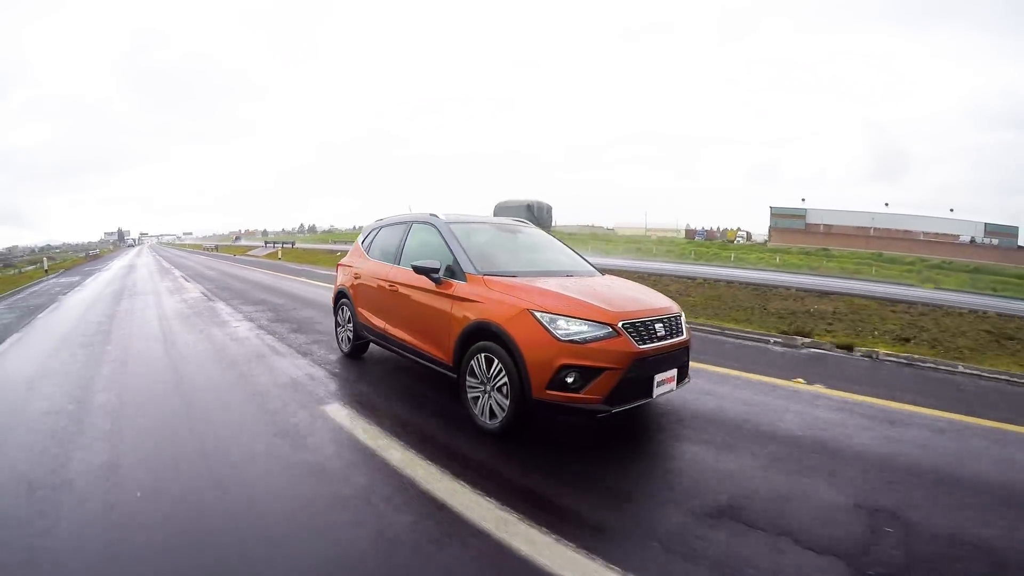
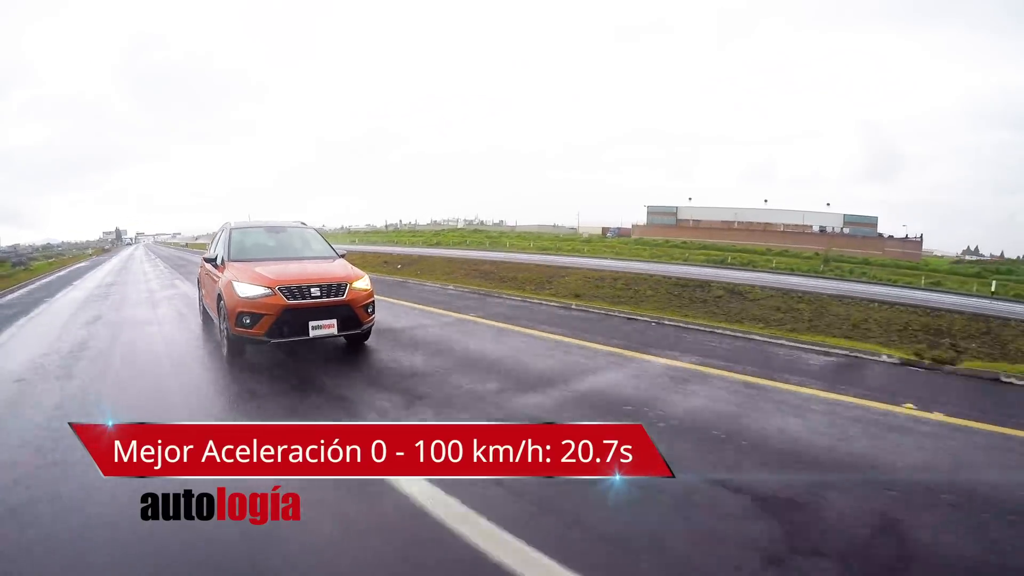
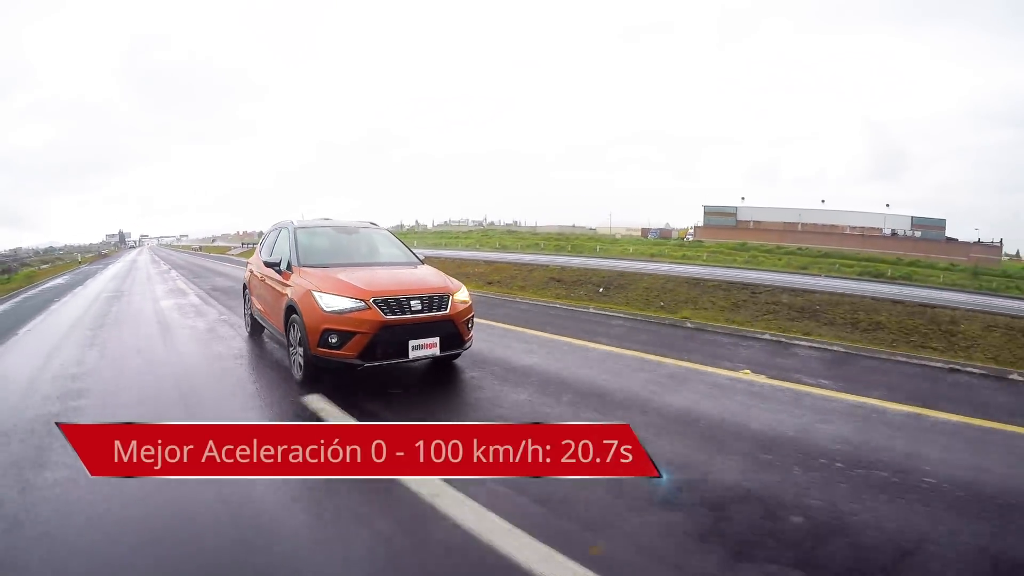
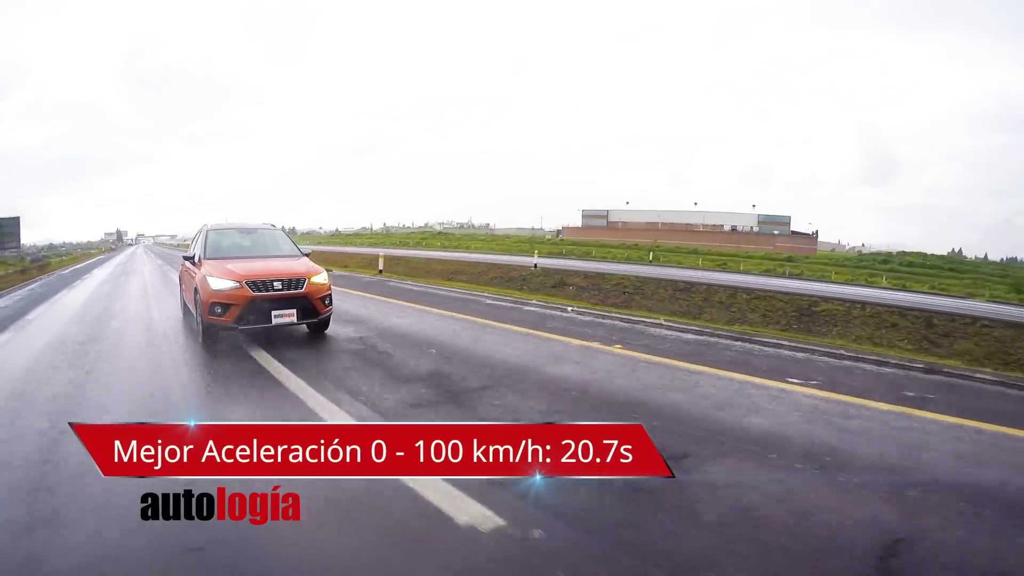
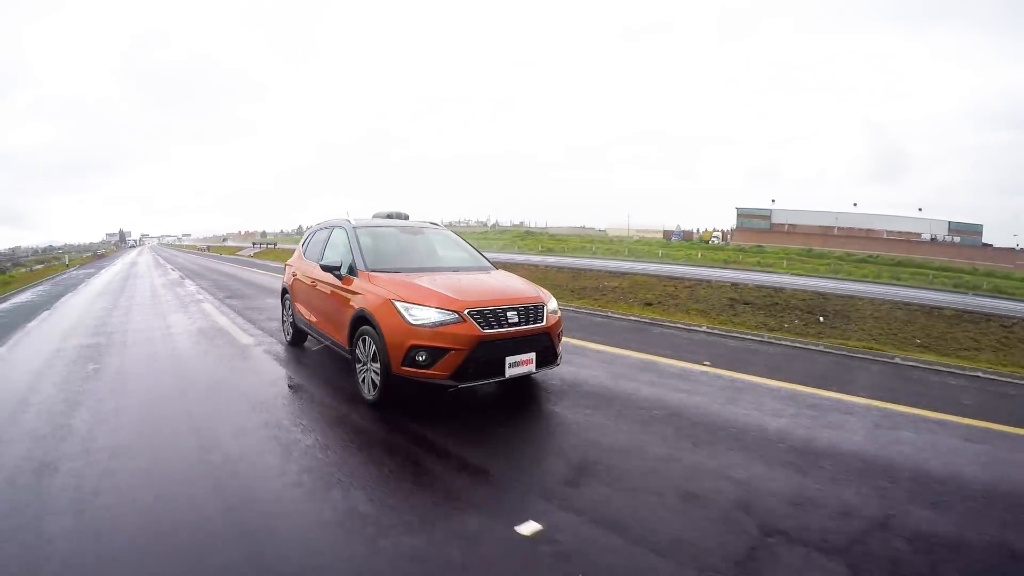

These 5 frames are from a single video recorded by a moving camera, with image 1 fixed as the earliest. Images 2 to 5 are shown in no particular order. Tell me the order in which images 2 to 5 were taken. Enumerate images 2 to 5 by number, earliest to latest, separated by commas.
5, 3, 2, 4
